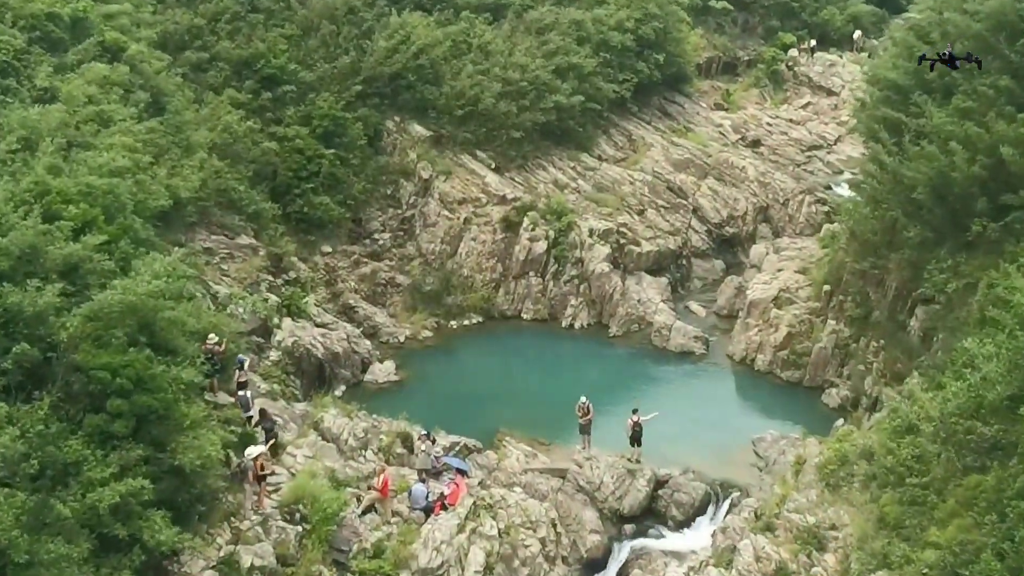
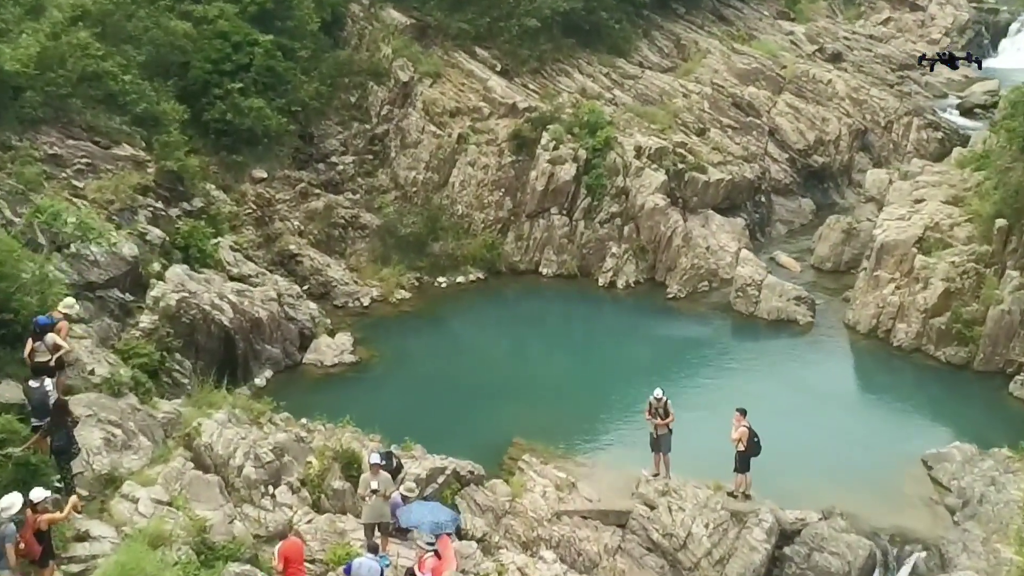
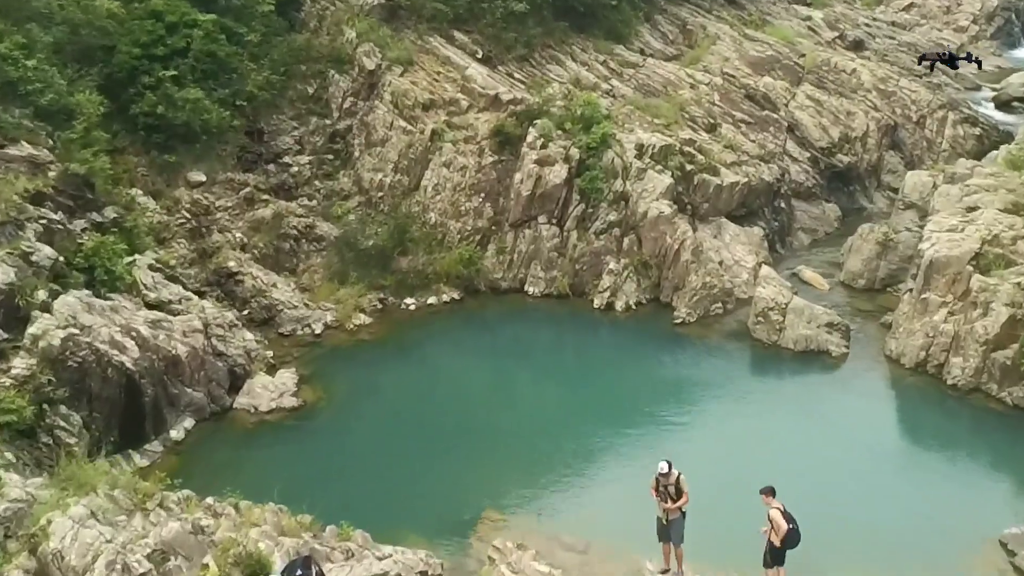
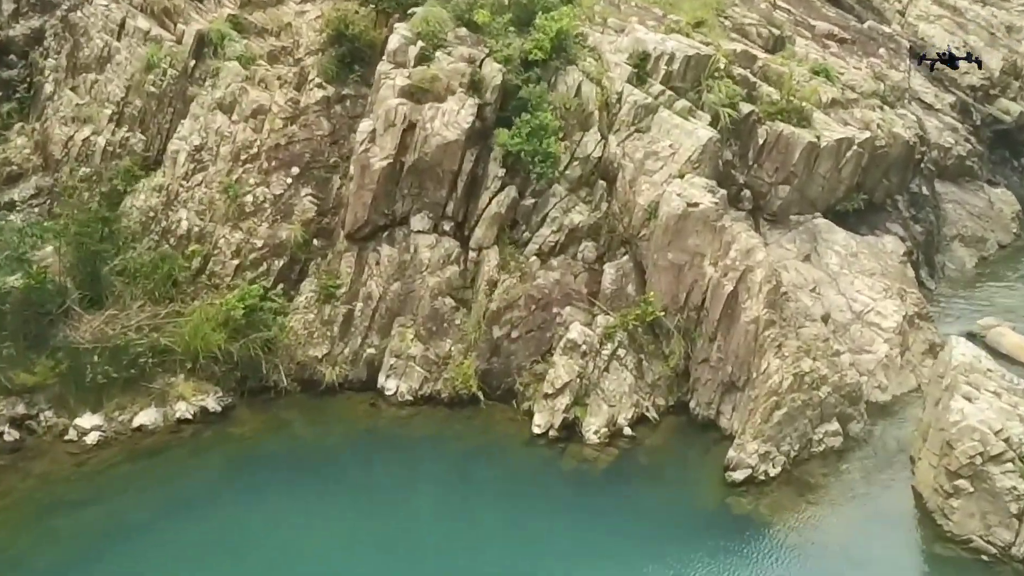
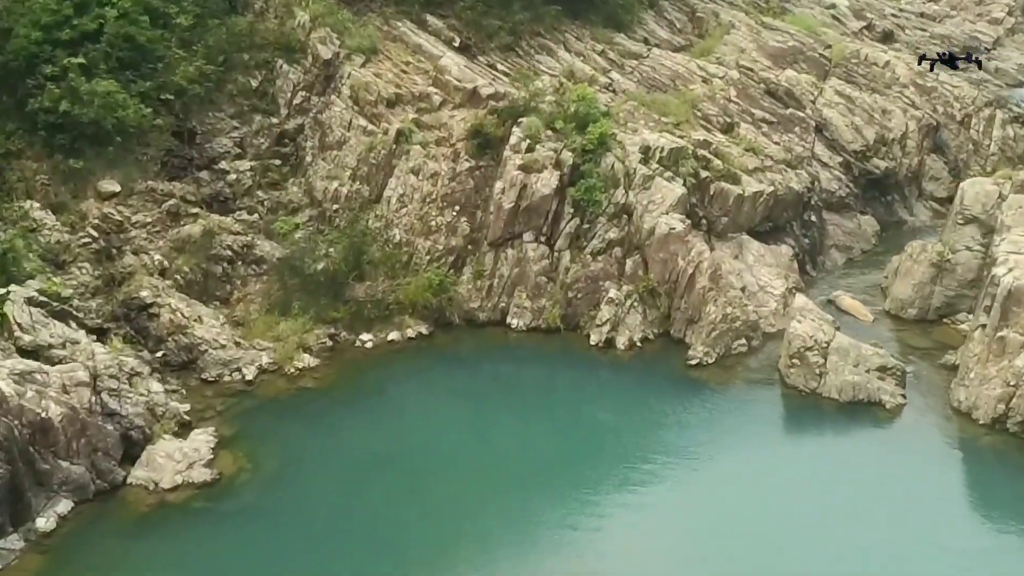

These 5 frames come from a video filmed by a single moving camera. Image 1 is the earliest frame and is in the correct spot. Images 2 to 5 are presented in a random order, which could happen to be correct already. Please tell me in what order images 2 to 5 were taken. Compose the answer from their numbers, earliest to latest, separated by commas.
2, 3, 5, 4
